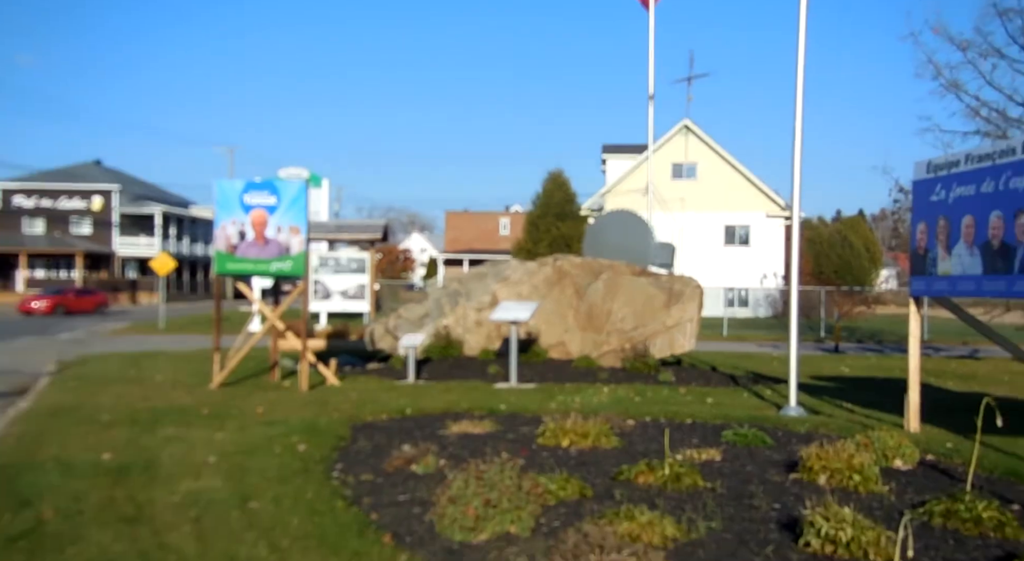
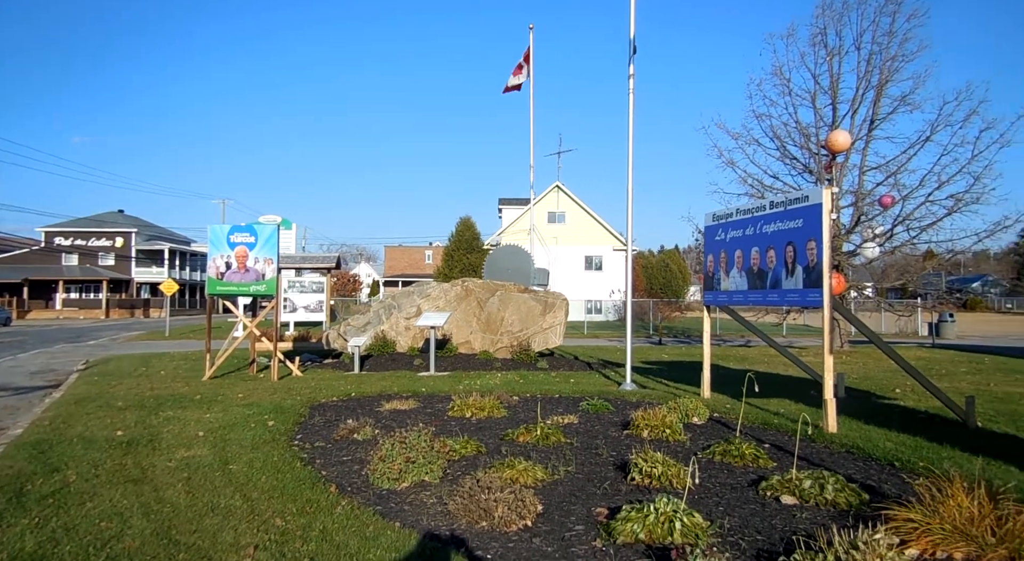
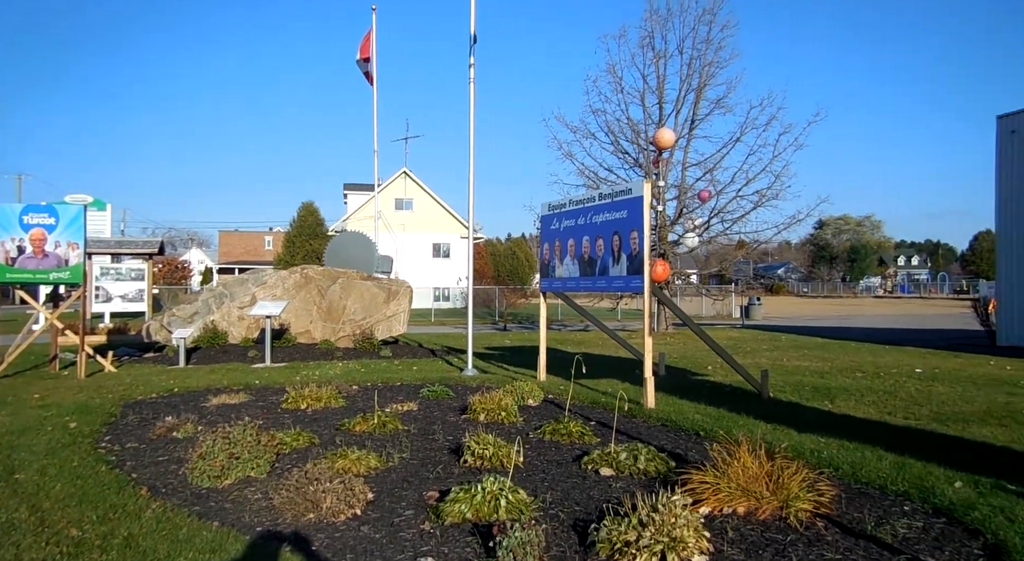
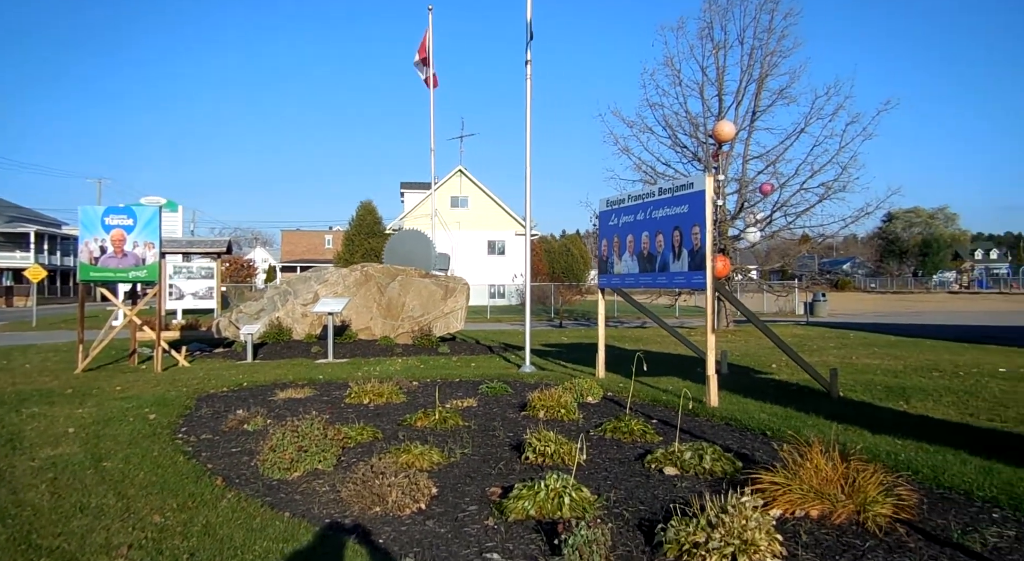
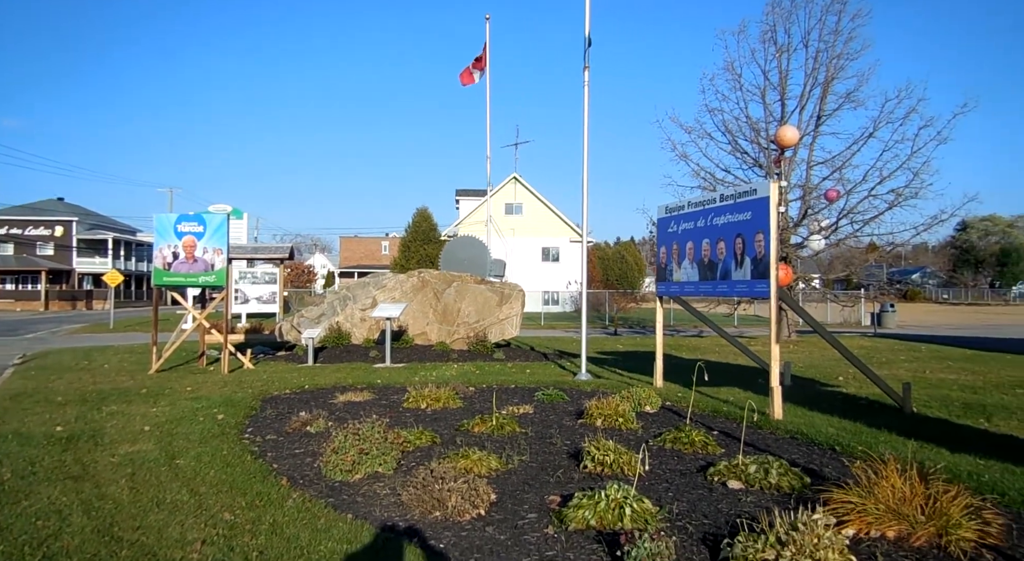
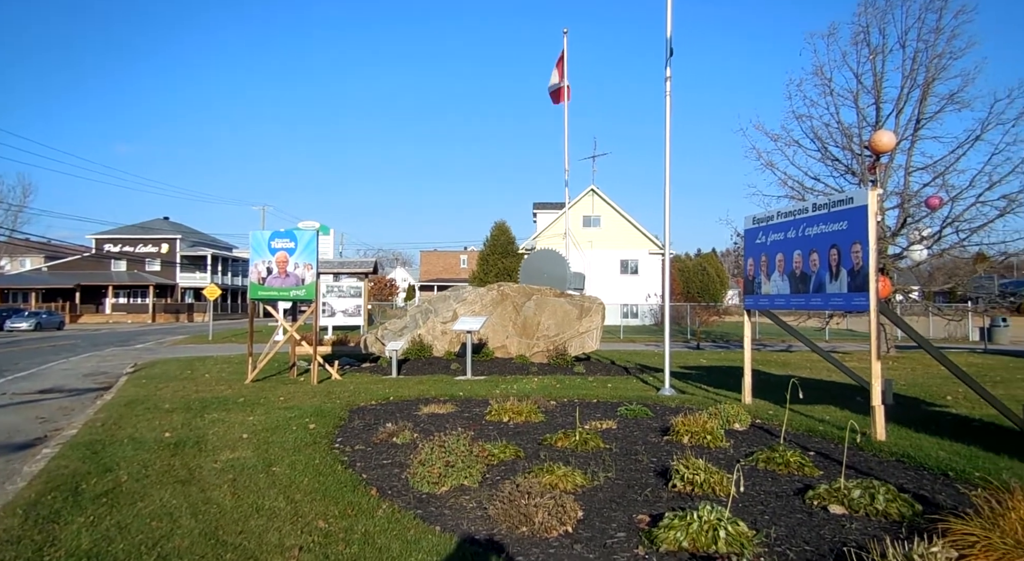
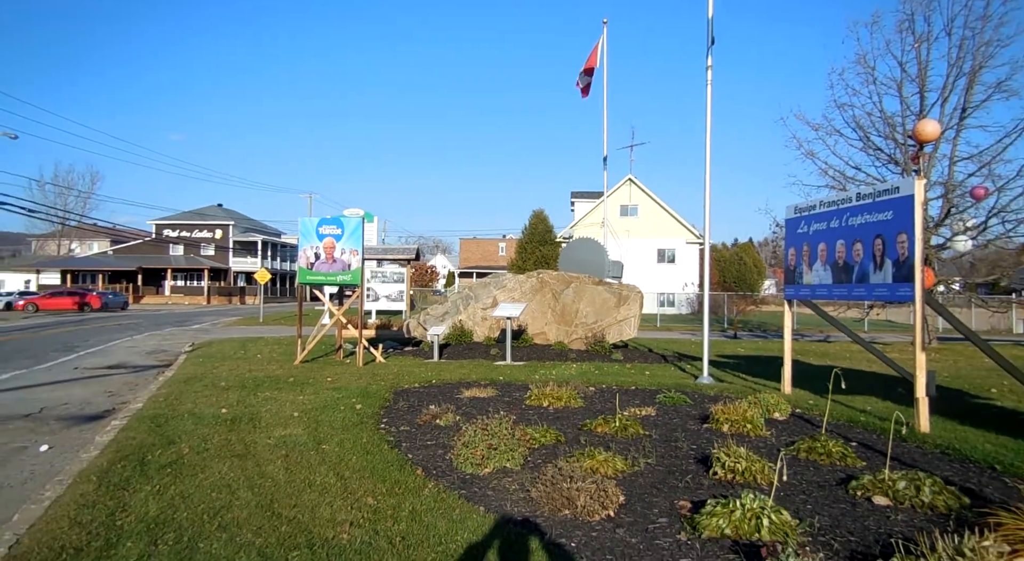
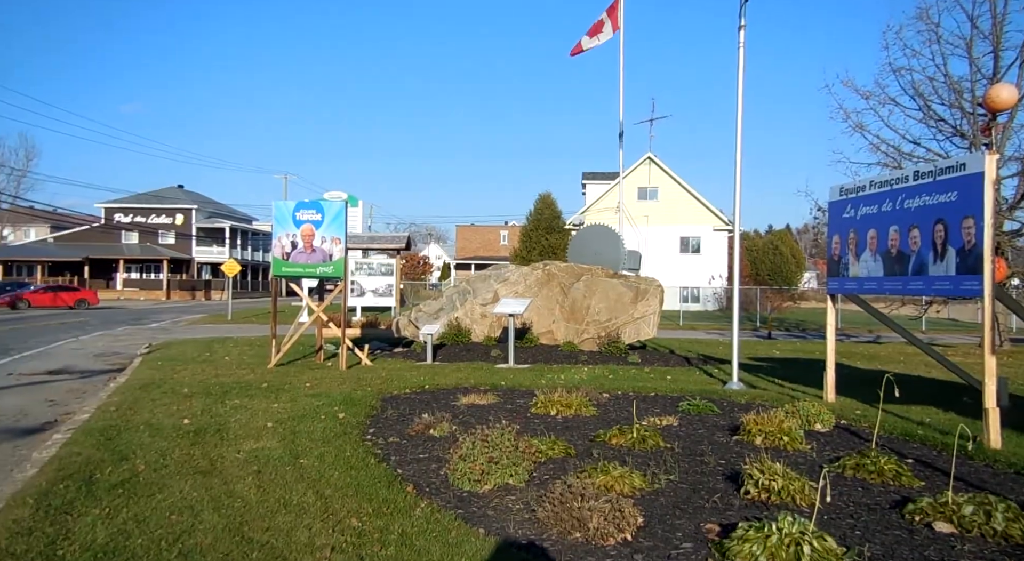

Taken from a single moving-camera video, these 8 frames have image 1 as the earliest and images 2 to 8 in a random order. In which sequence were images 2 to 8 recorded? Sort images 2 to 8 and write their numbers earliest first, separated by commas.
8, 7, 6, 2, 5, 4, 3
